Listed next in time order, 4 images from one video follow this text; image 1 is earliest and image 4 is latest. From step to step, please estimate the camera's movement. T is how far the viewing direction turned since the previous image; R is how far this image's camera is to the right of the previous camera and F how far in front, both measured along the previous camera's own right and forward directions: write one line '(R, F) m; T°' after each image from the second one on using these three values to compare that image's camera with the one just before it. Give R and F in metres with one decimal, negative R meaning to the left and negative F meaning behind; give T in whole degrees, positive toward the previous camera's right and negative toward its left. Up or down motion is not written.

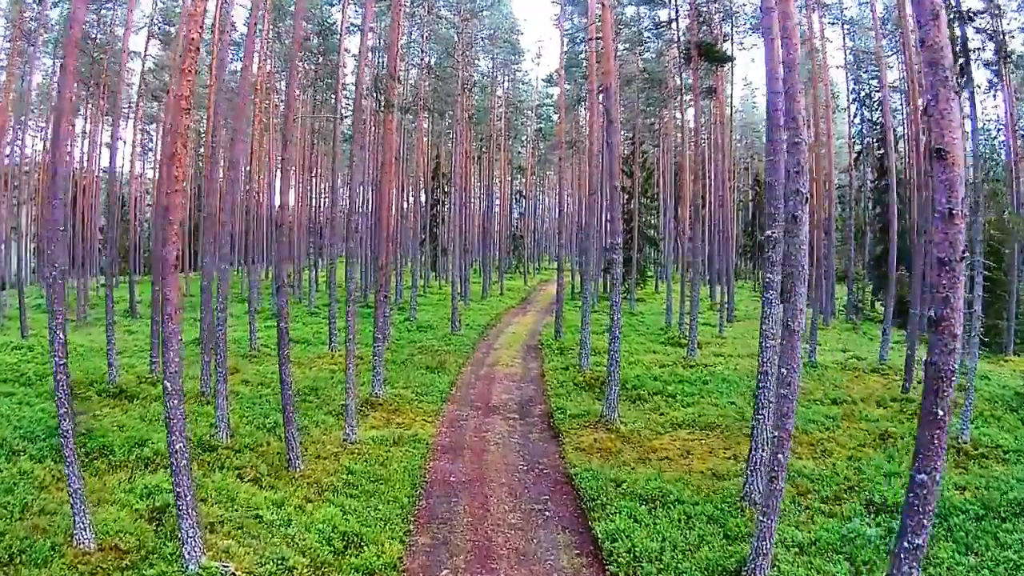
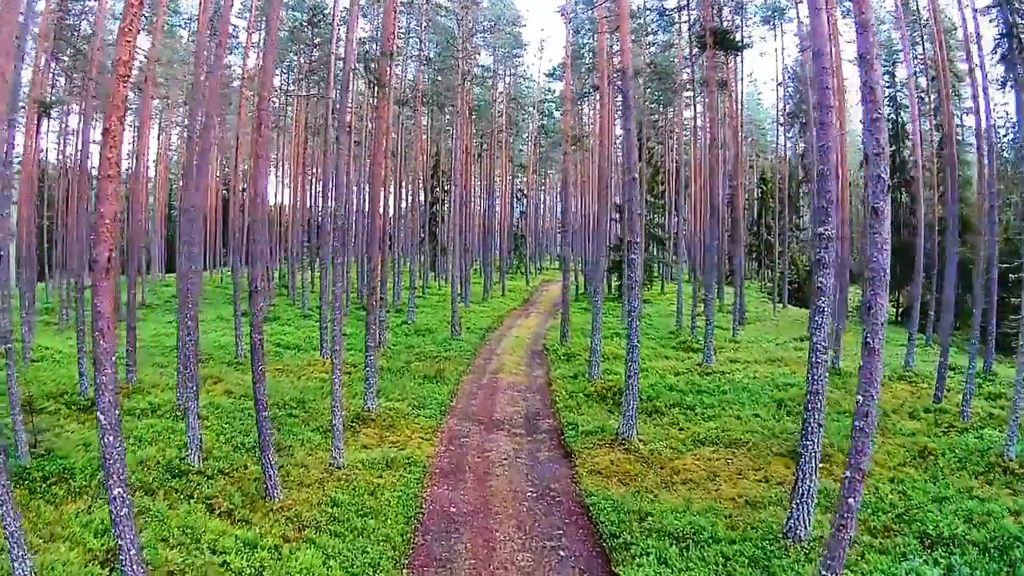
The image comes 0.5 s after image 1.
(-0.1, +1.3) m; 0°
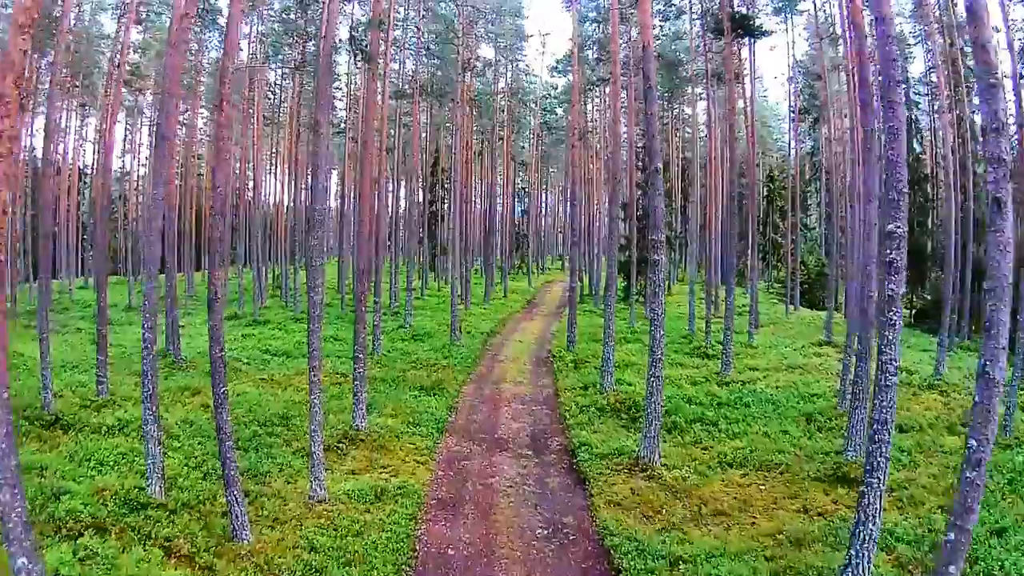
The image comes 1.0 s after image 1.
(-0.1, +1.3) m; 0°
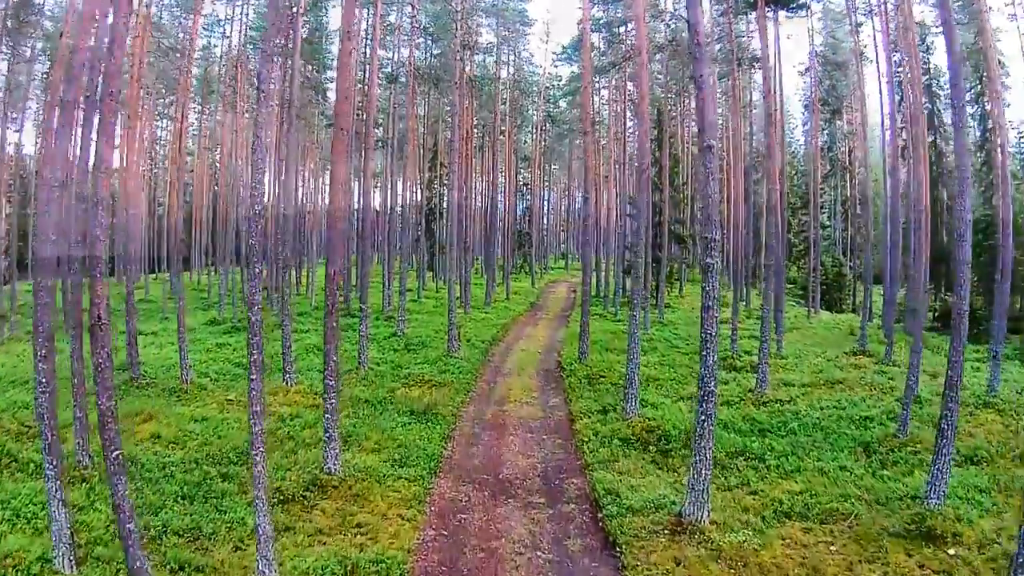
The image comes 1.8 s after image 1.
(-0.1, +2.1) m; 0°
